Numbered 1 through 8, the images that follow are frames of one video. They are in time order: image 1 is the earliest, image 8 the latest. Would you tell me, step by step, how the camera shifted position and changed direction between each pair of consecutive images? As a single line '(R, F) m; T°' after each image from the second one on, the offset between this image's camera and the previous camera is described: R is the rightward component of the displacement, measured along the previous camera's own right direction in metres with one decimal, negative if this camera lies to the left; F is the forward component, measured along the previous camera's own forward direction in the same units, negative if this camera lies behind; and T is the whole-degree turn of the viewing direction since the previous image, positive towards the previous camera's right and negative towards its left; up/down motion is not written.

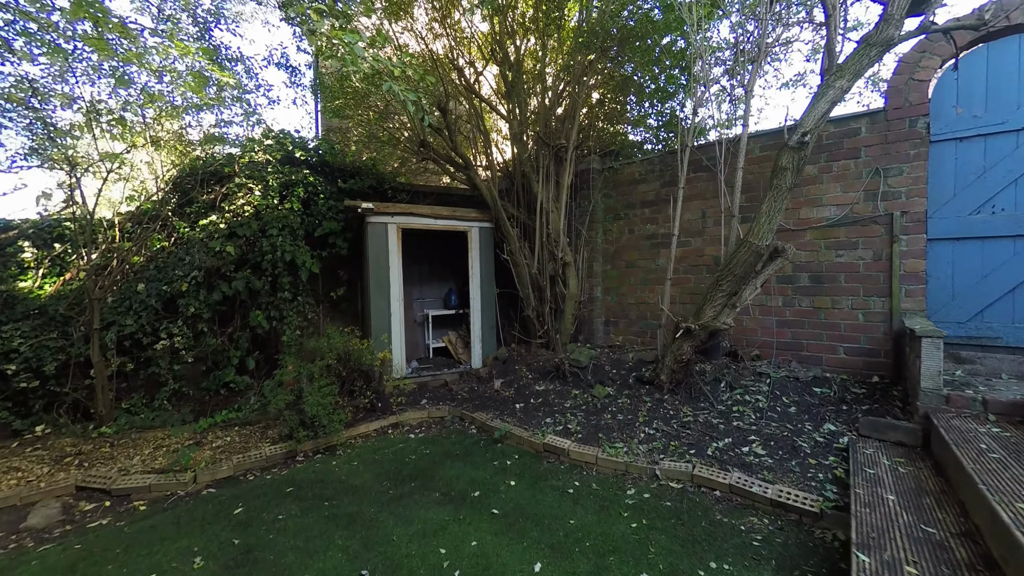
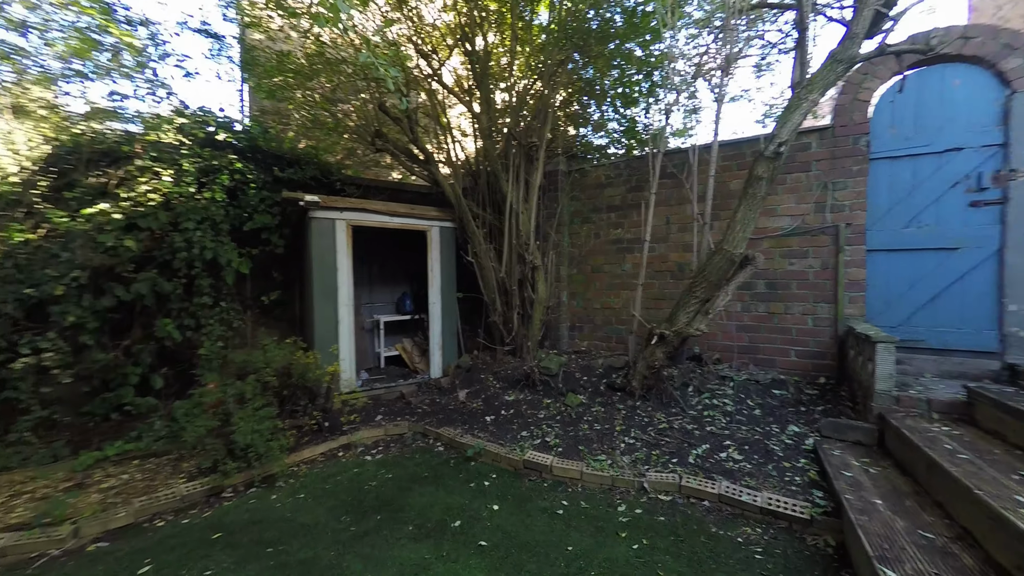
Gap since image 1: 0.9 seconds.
(-0.3, +0.2) m; +9°
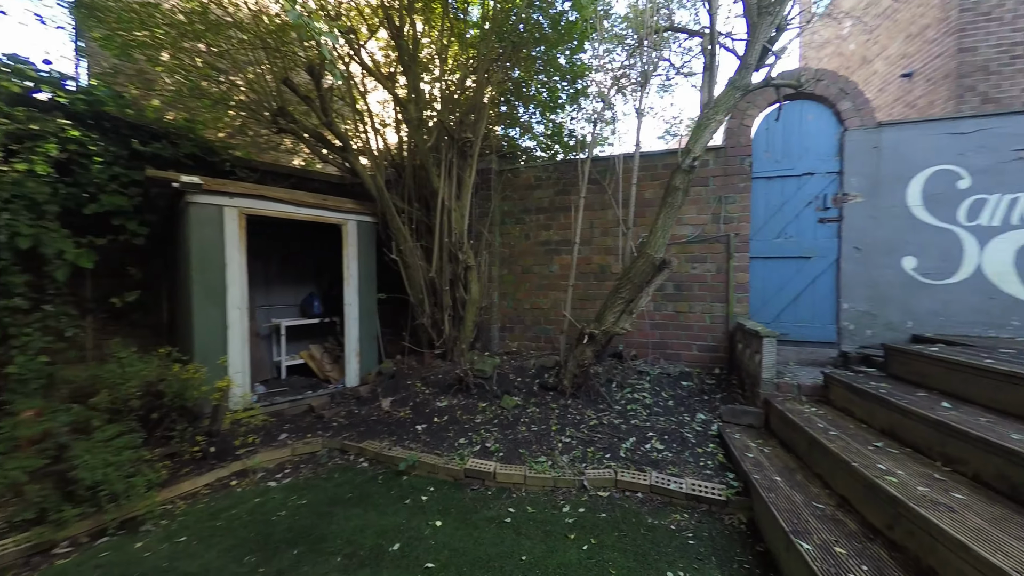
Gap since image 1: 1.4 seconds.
(-0.2, +0.1) m; +14°
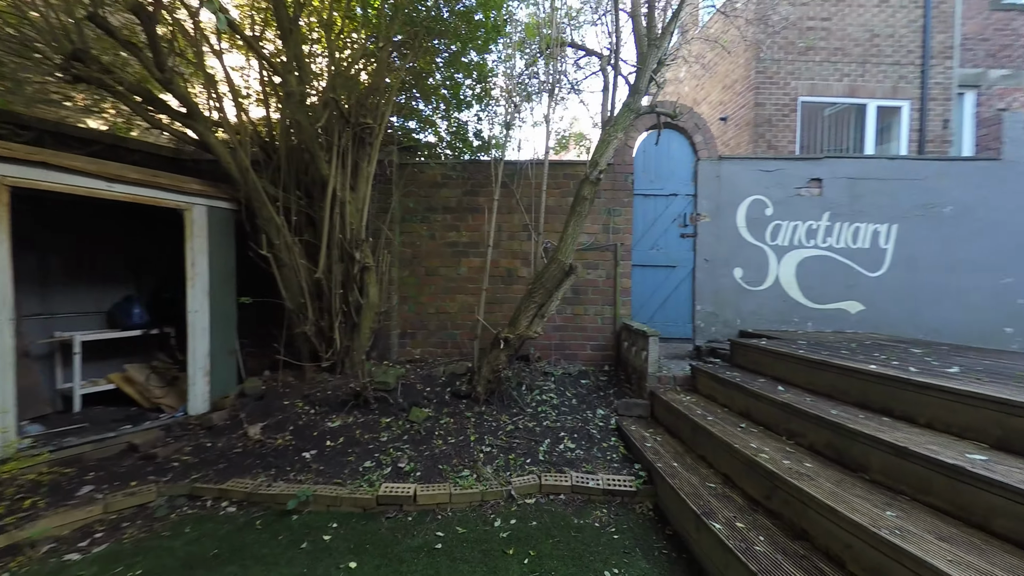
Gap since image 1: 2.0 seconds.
(-0.3, +0.2) m; +18°
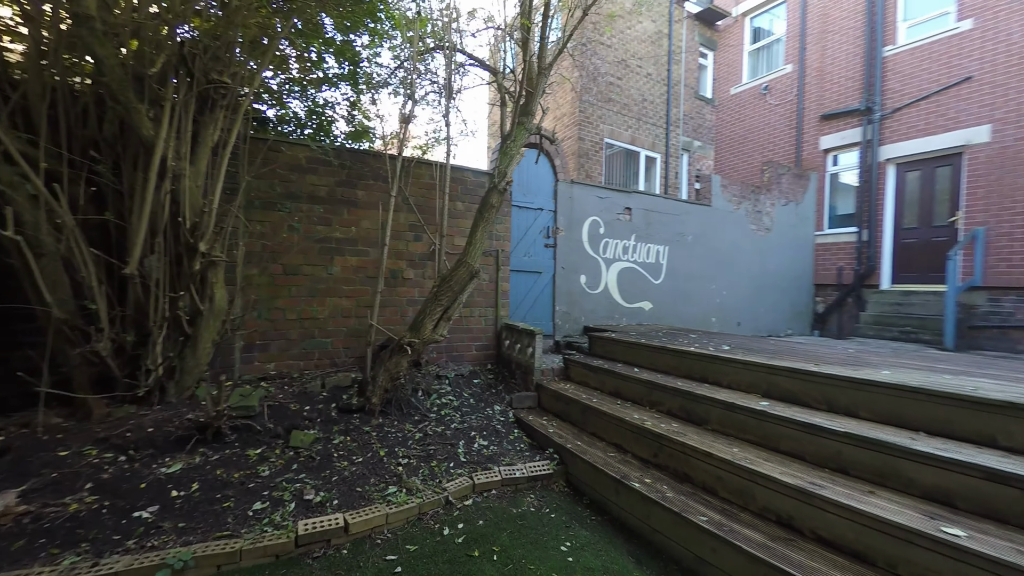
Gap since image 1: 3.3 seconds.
(-0.6, +0.1) m; +25°
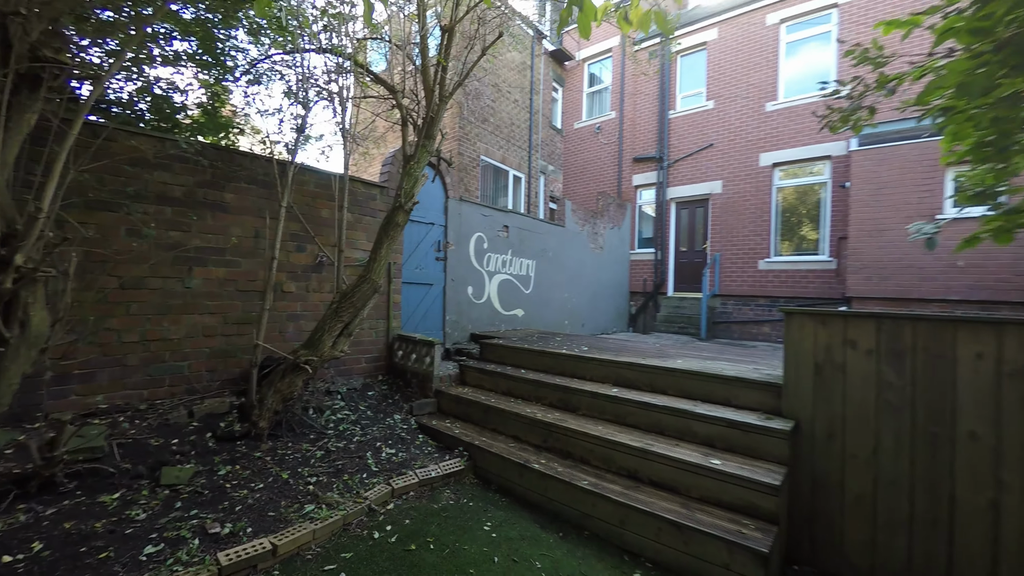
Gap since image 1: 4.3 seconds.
(-0.4, -0.3) m; +20°
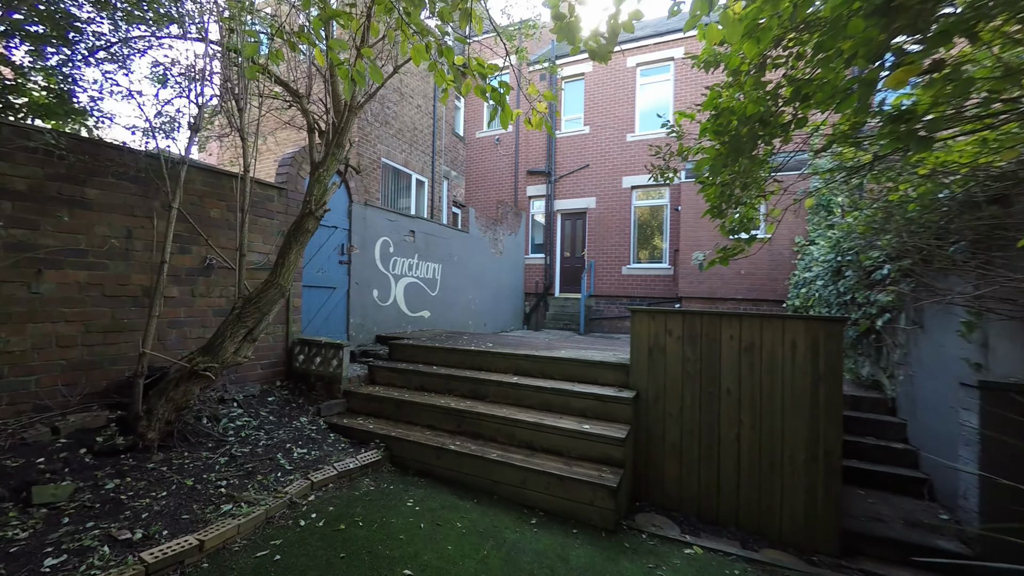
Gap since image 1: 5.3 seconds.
(-0.1, -0.5) m; +15°
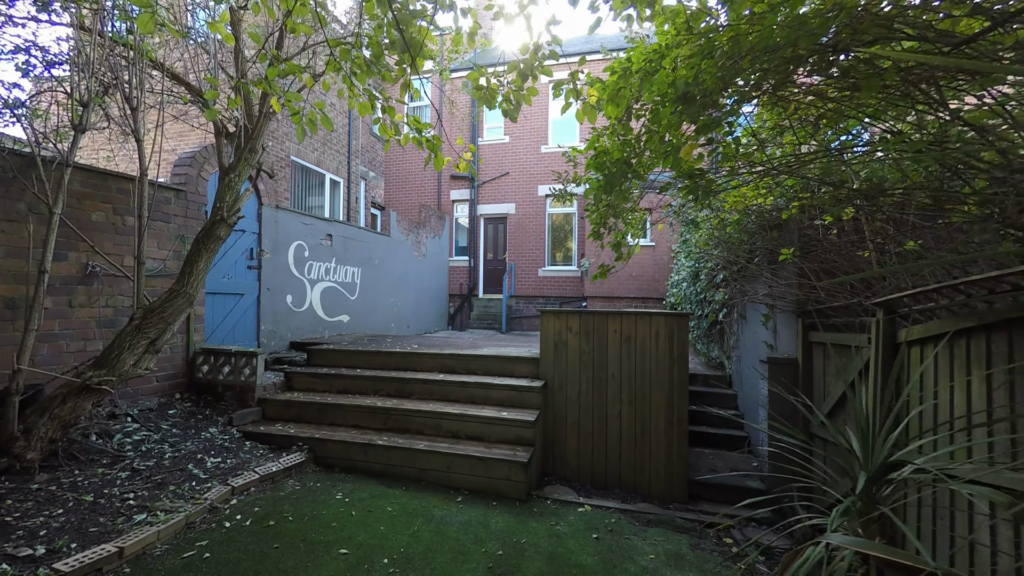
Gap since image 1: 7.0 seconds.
(0.0, -0.4) m; +12°
